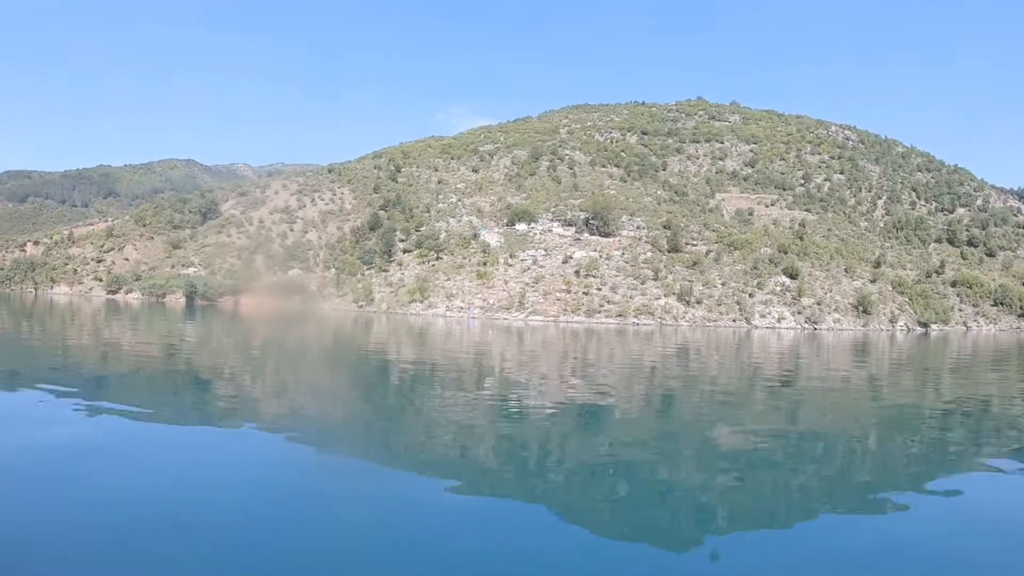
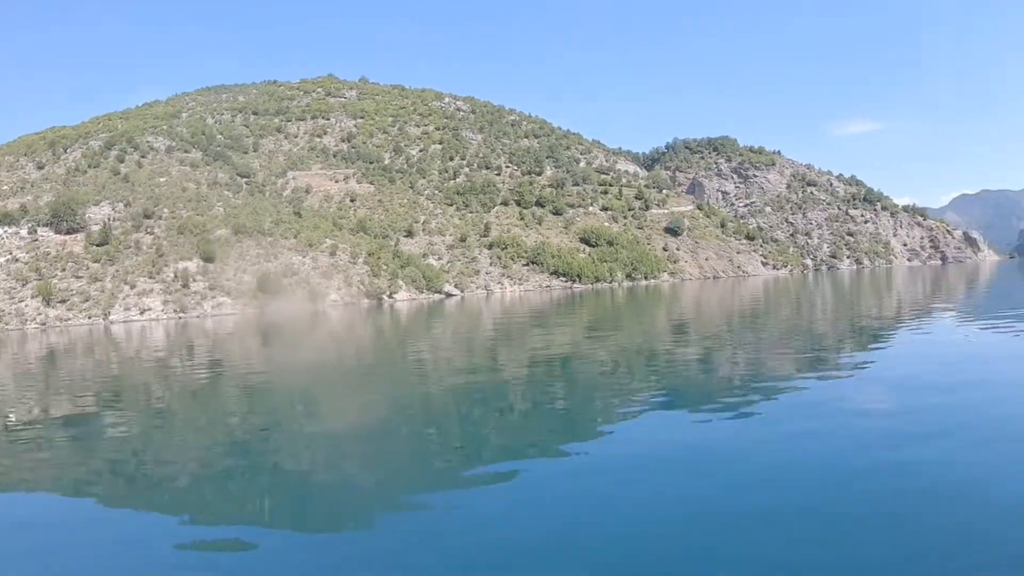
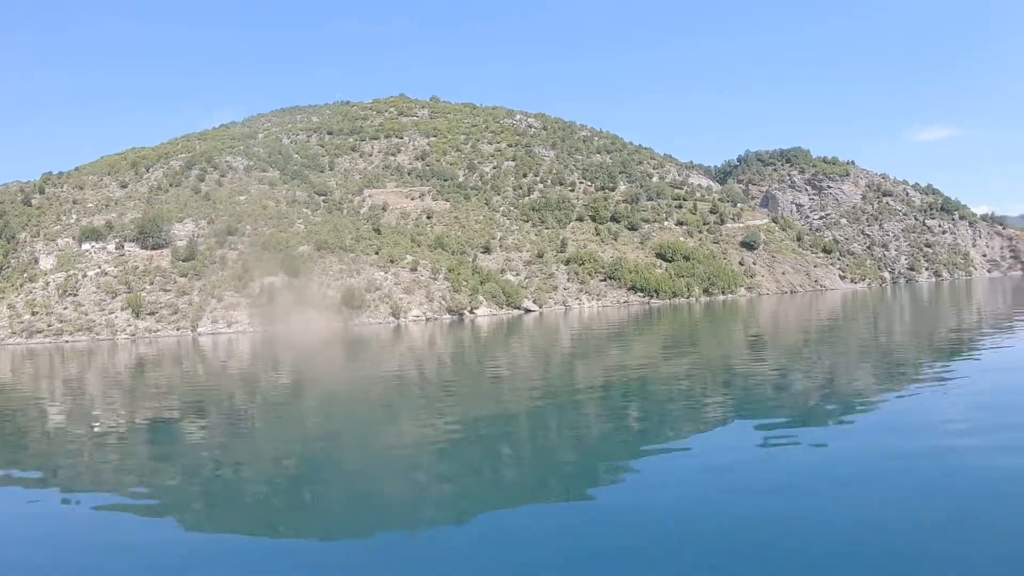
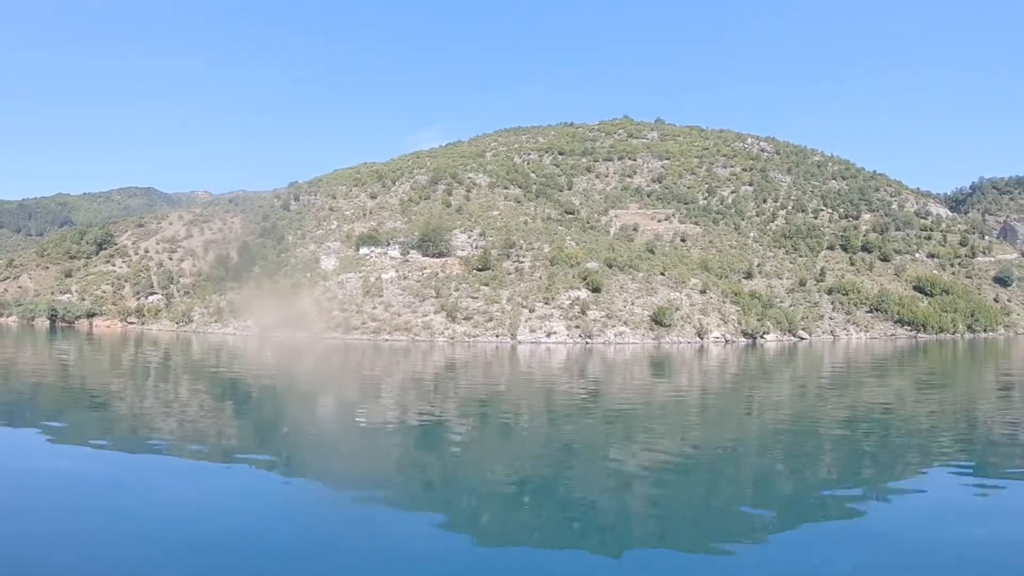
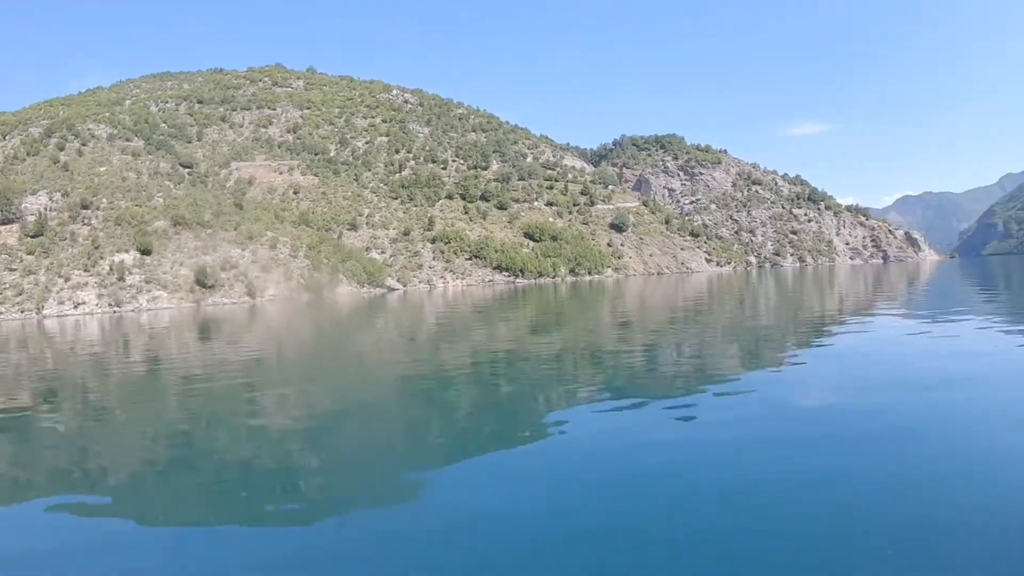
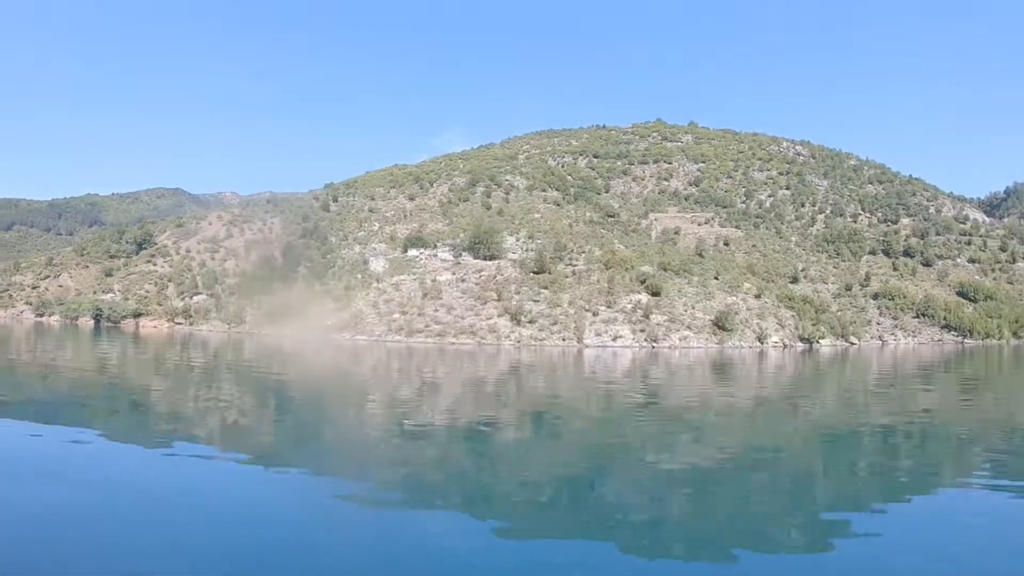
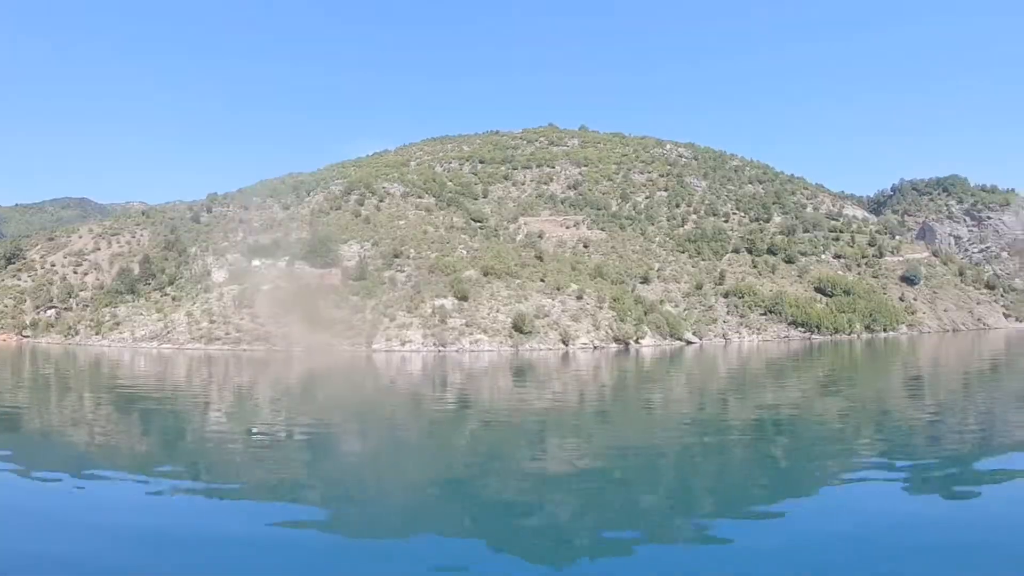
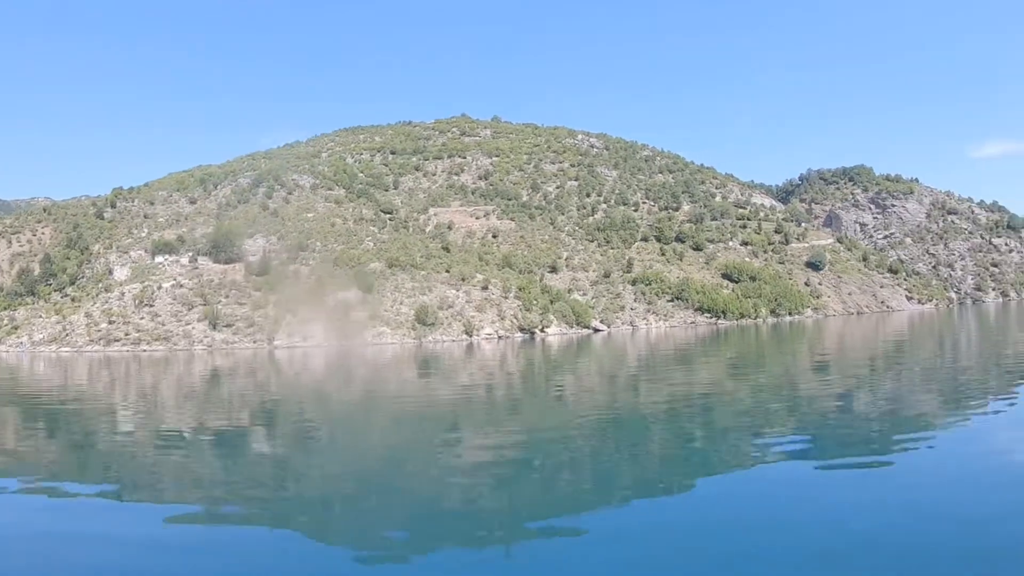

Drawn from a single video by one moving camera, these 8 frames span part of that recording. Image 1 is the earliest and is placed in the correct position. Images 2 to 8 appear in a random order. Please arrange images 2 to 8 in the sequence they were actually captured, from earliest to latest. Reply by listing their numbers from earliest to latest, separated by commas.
6, 4, 7, 8, 3, 2, 5
